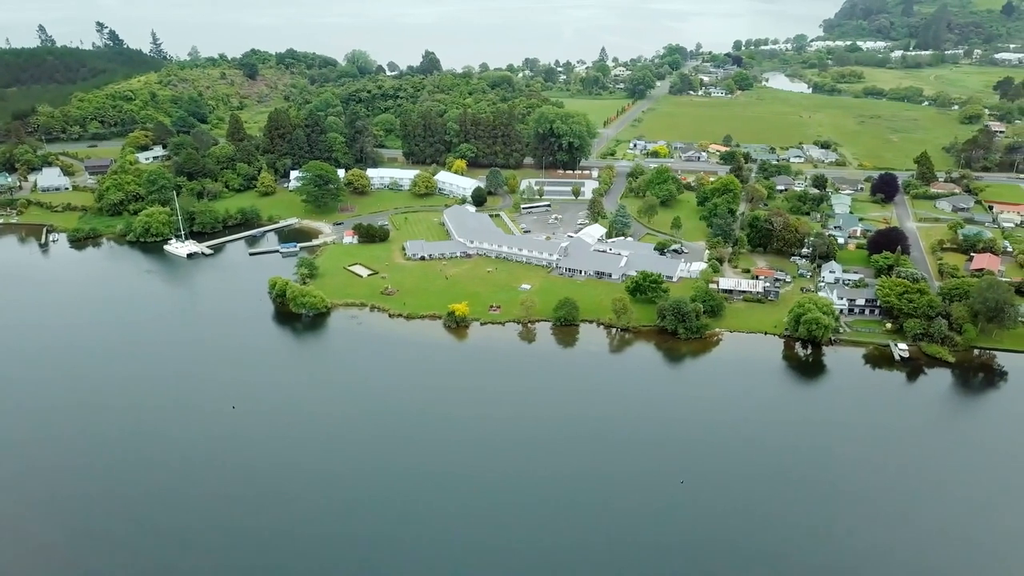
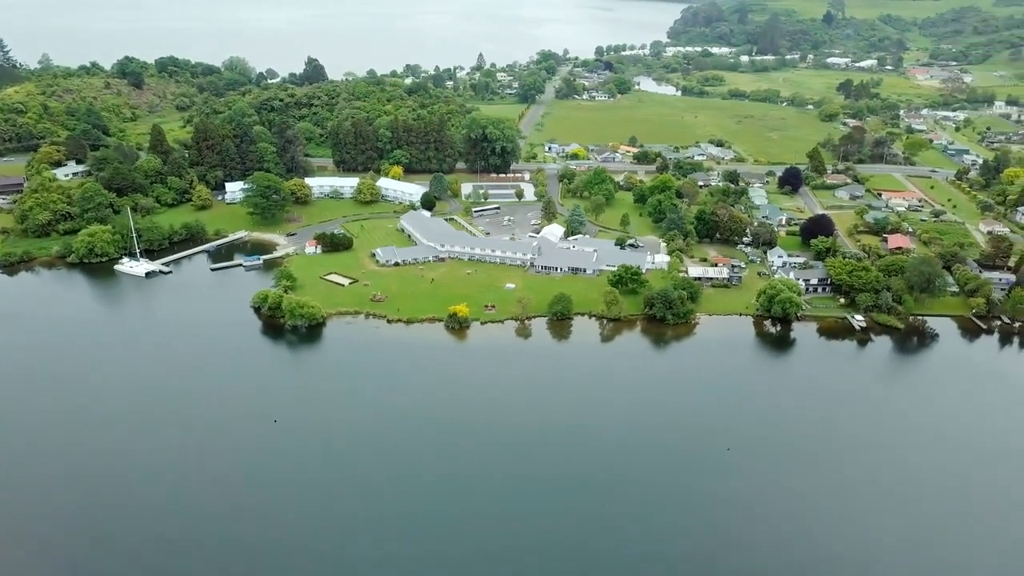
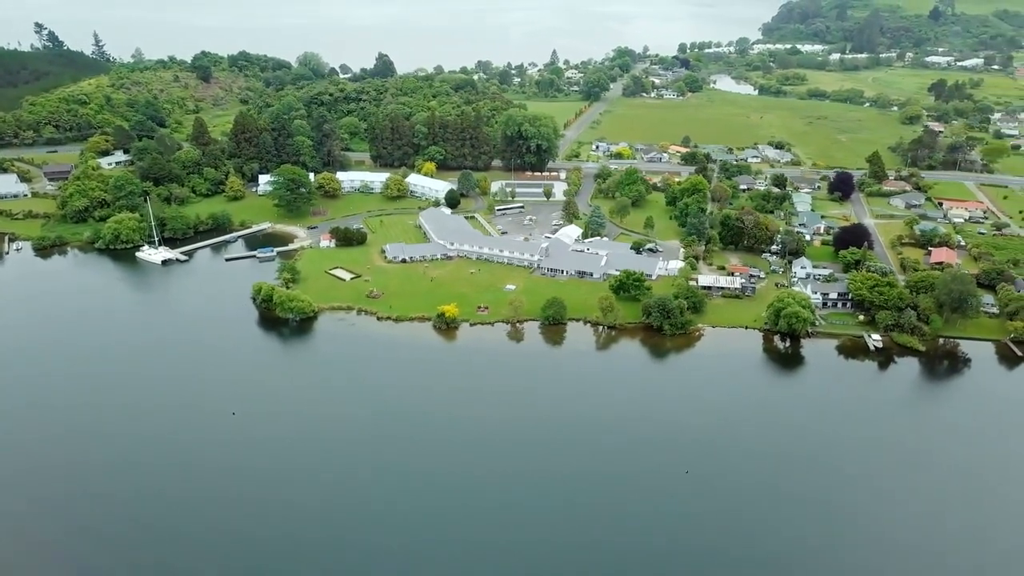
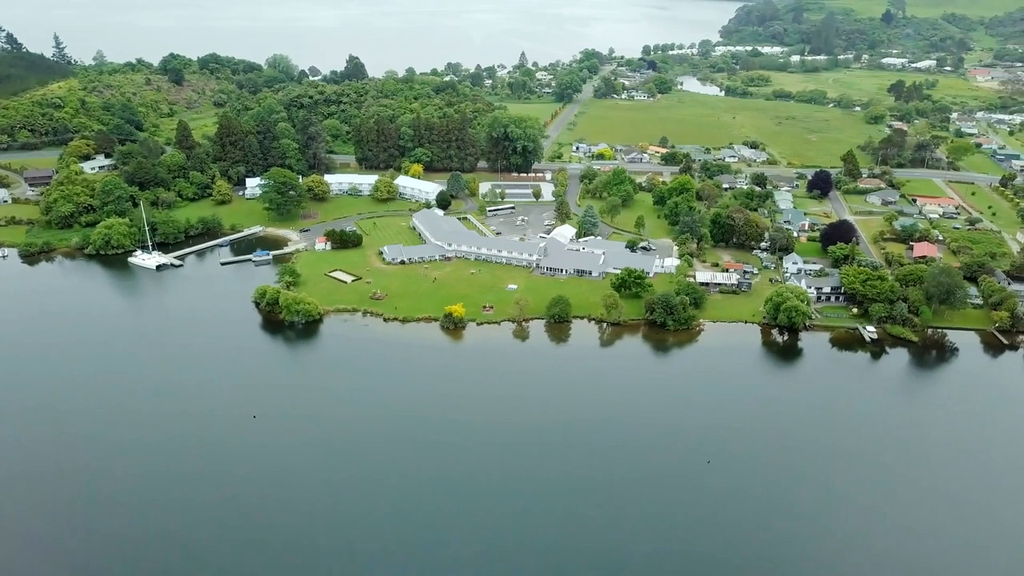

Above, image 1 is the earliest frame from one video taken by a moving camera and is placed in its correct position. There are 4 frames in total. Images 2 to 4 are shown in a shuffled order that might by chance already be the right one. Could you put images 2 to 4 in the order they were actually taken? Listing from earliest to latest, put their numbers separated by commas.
3, 4, 2
